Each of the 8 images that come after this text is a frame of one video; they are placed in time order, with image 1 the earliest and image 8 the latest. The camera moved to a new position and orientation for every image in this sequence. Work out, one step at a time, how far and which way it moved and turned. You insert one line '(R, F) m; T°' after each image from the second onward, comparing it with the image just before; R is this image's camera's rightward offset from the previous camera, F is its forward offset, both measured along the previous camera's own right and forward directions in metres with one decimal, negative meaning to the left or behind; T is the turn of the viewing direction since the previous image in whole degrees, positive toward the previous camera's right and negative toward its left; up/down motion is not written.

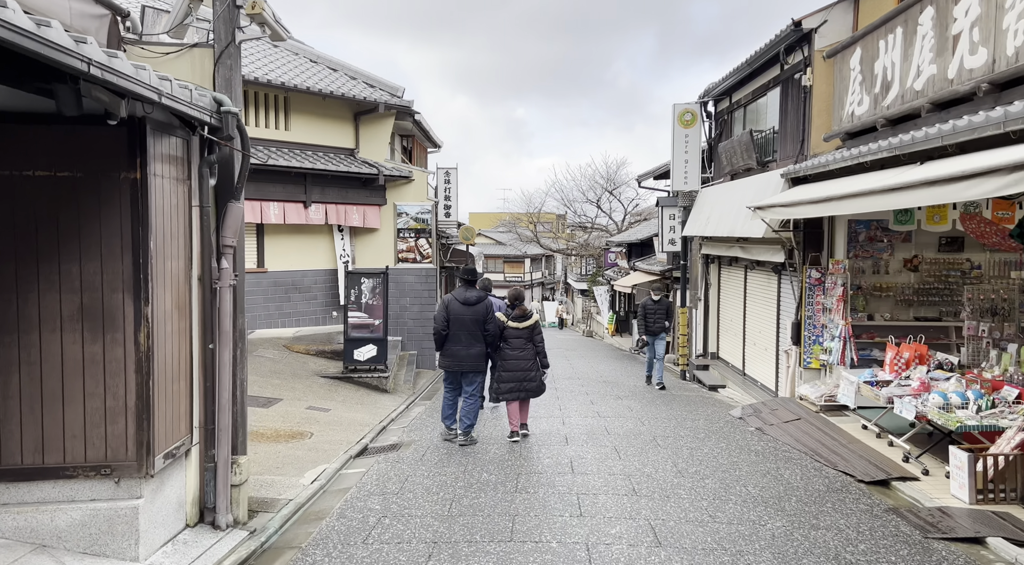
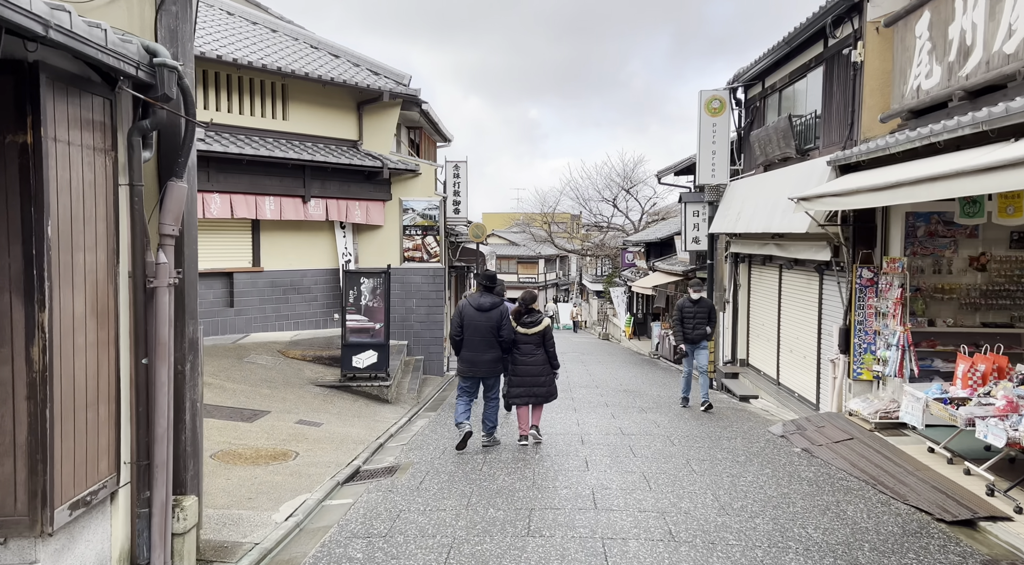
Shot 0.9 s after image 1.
(0.0, +1.1) m; -1°
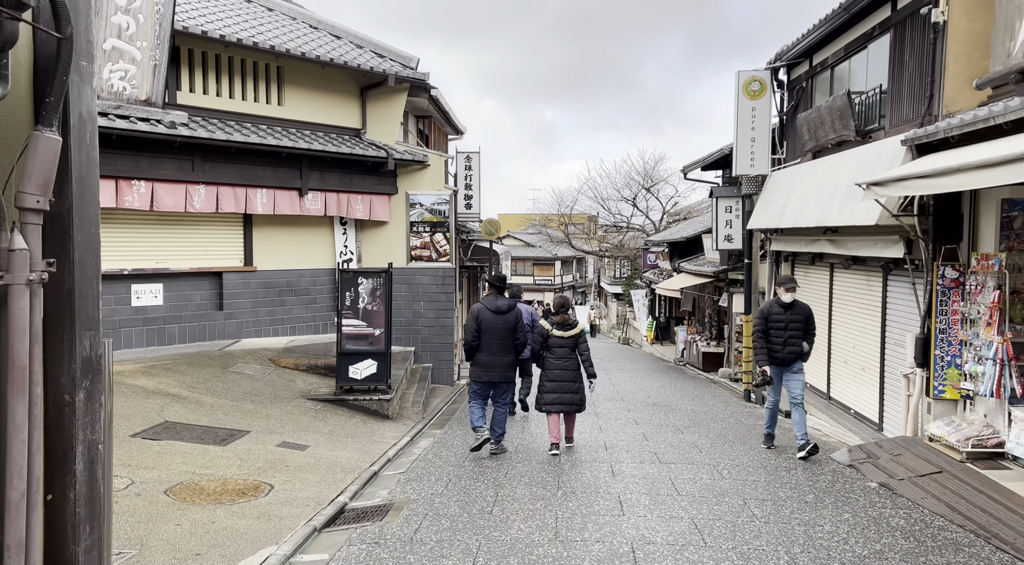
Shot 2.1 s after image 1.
(0.0, +1.4) m; -1°
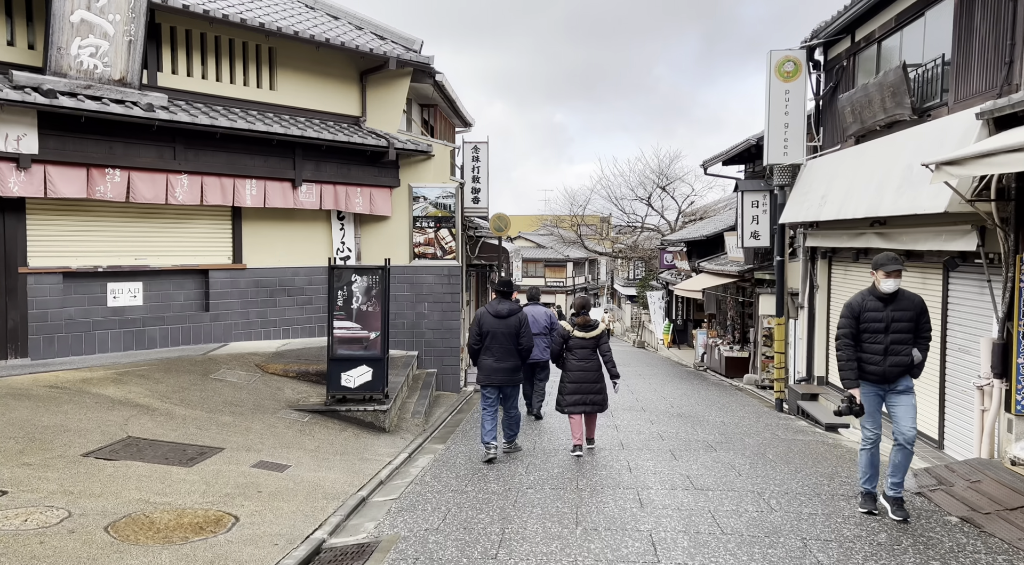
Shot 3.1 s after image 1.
(0.0, +1.1) m; -1°
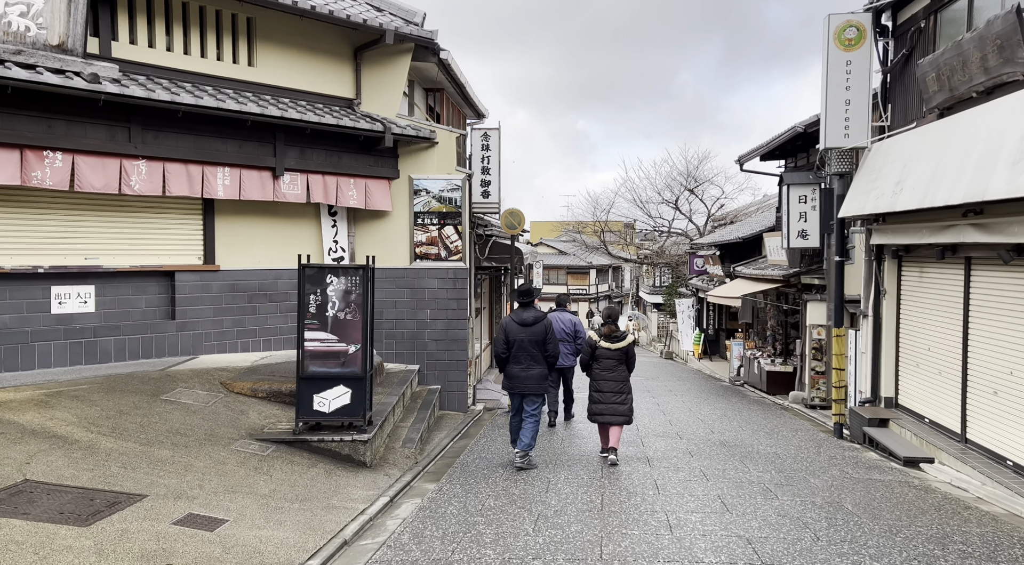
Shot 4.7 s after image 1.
(+0.2, +1.7) m; -2°
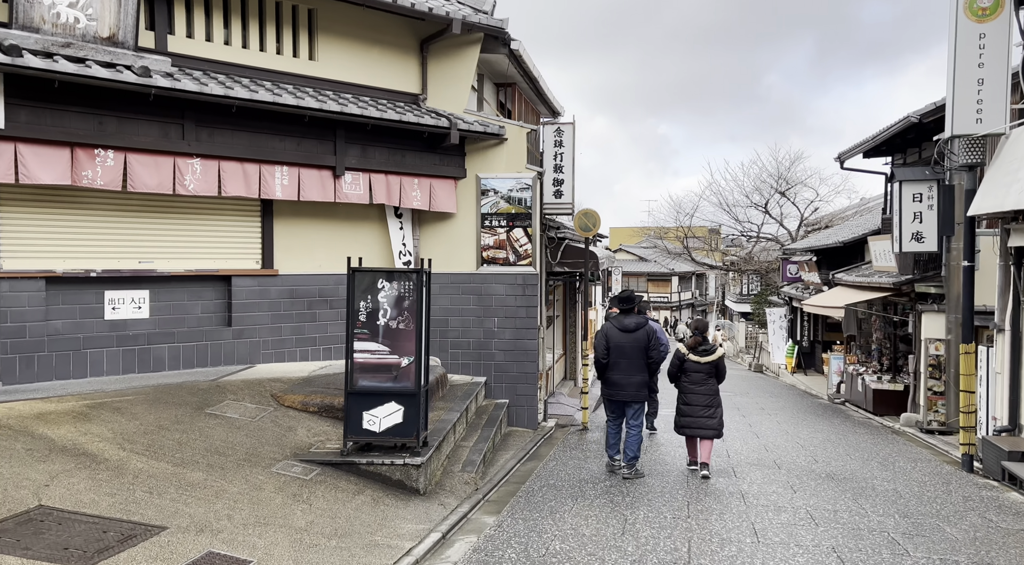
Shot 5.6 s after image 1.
(+0.1, +0.9) m; -6°
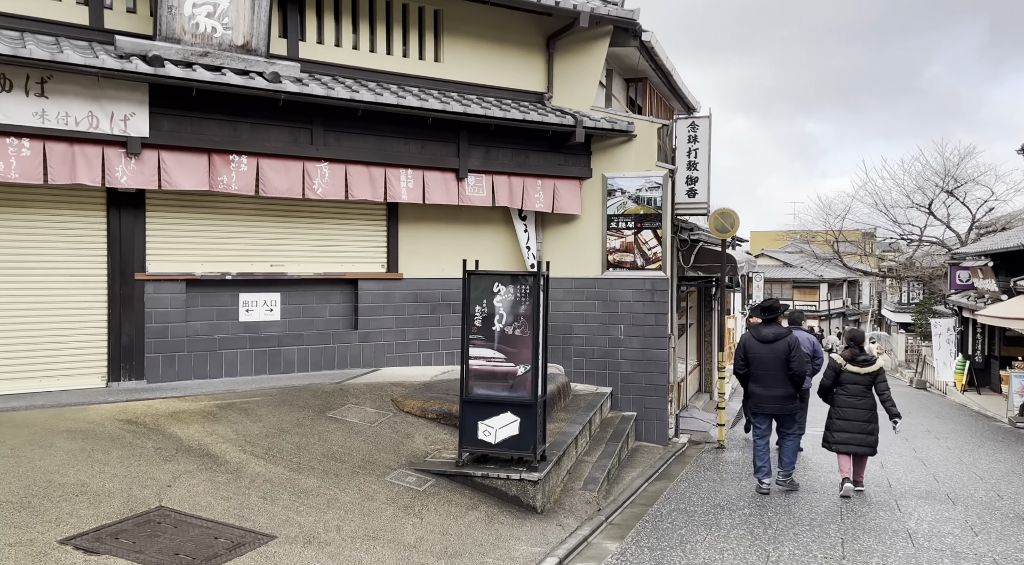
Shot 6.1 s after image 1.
(+0.1, +0.5) m; -10°
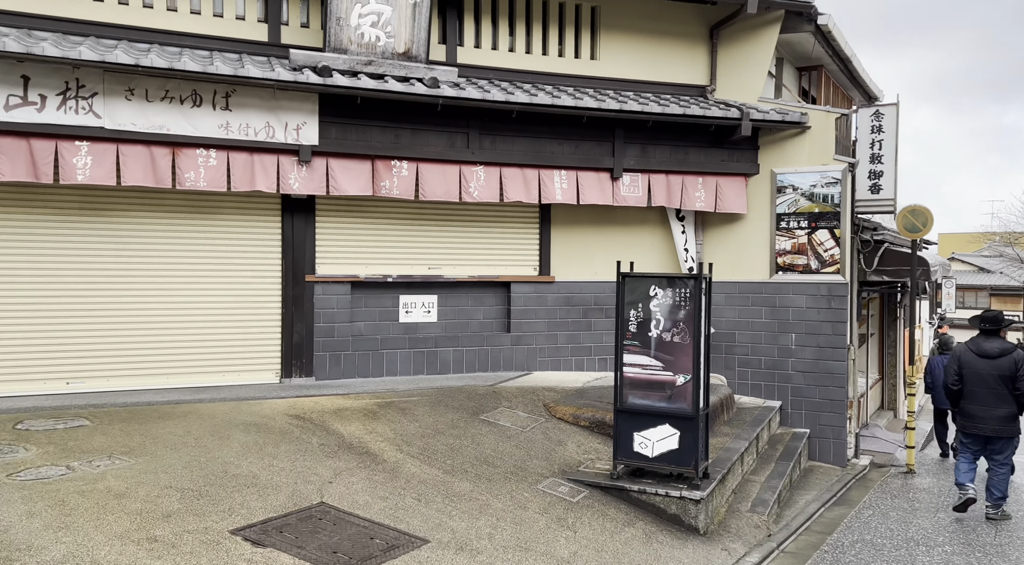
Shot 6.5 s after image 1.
(0.0, +0.3) m; -12°
